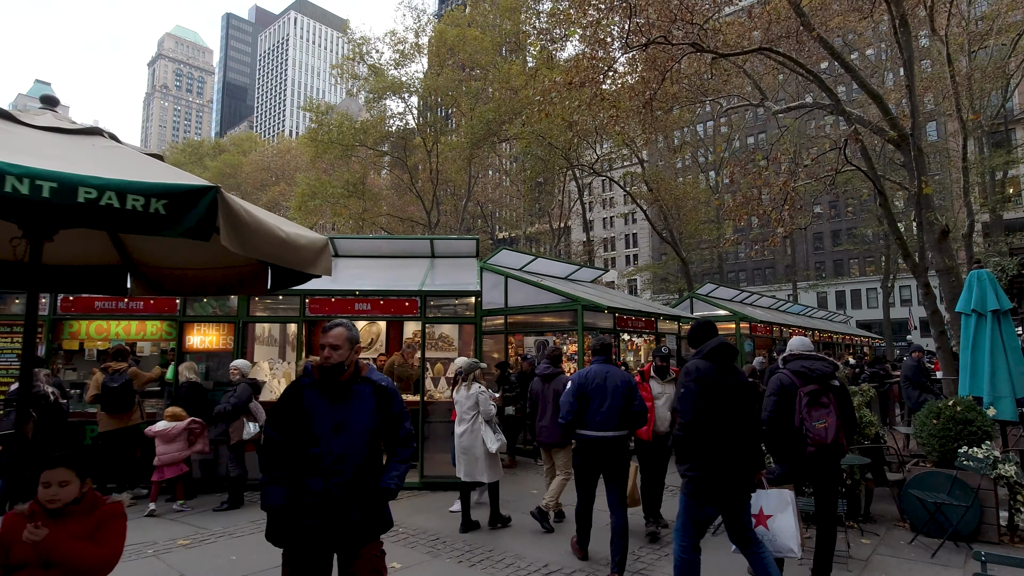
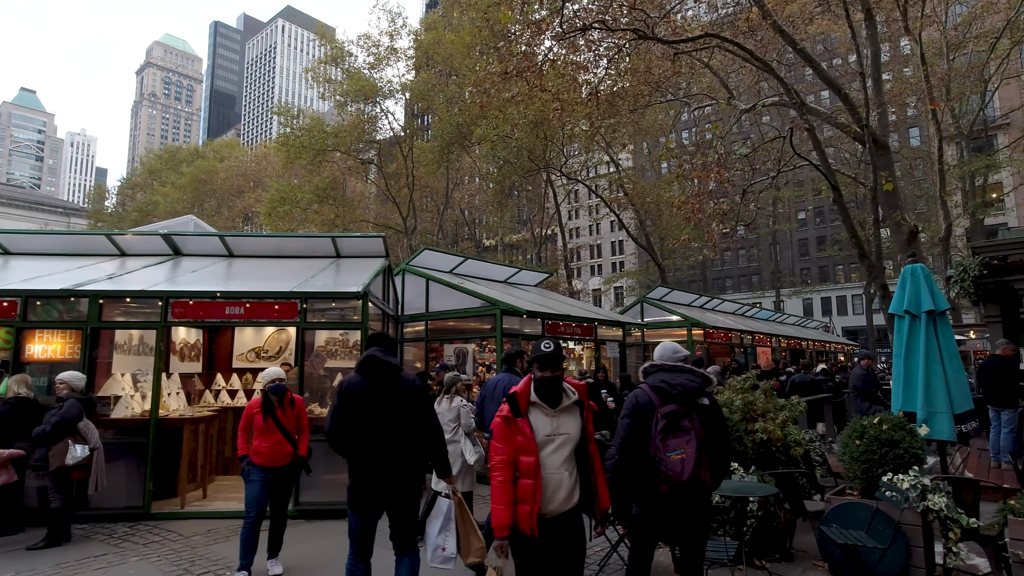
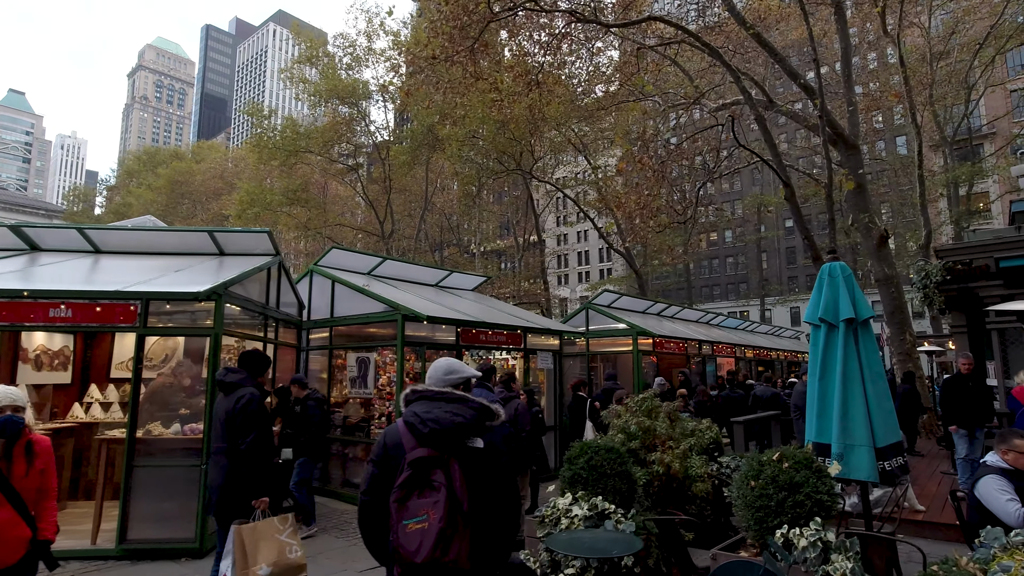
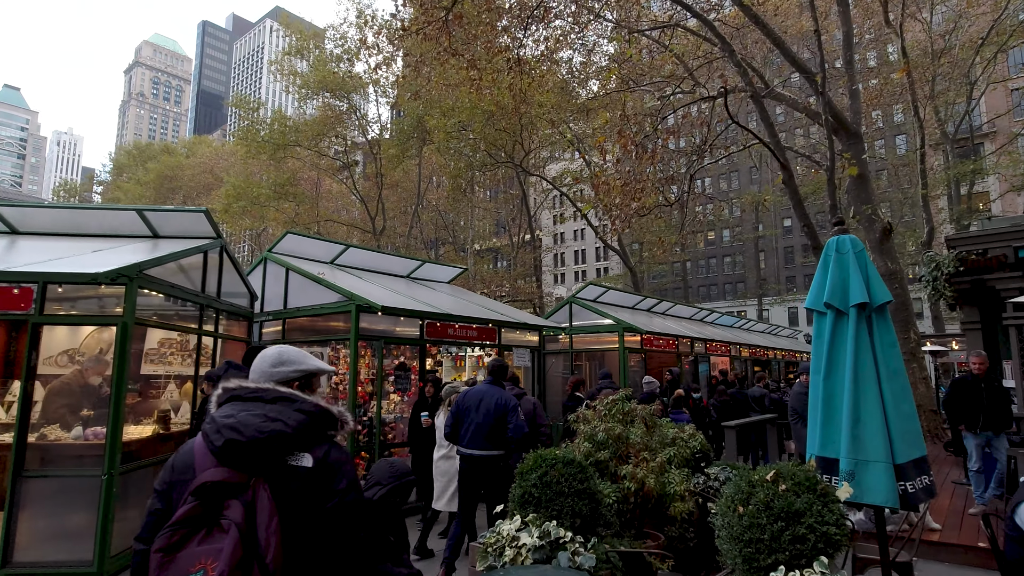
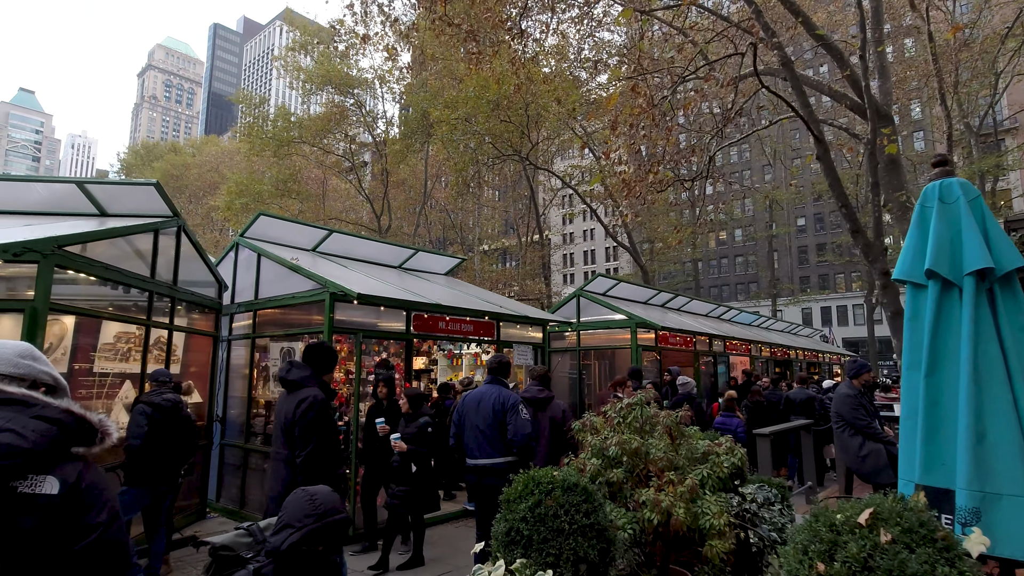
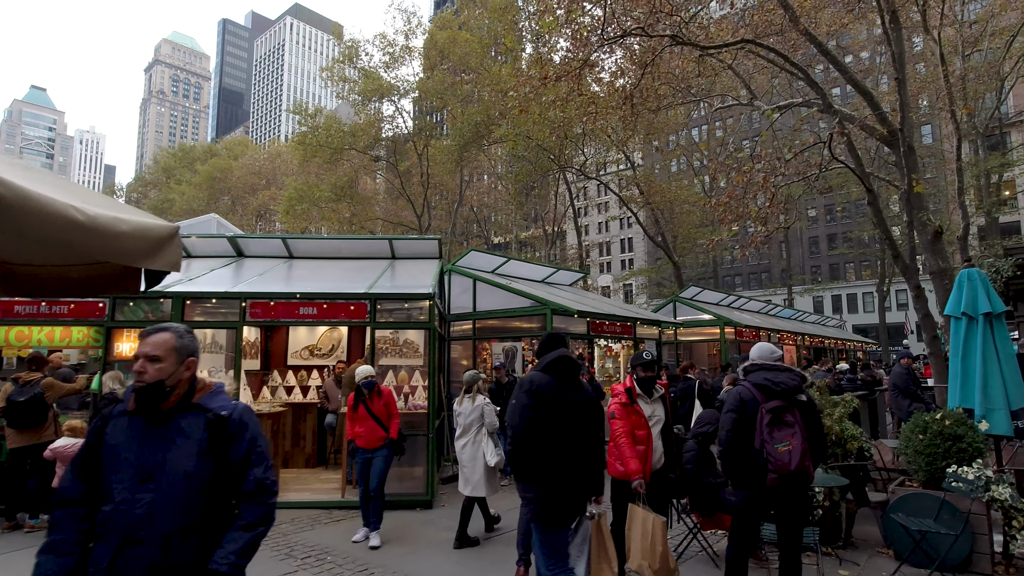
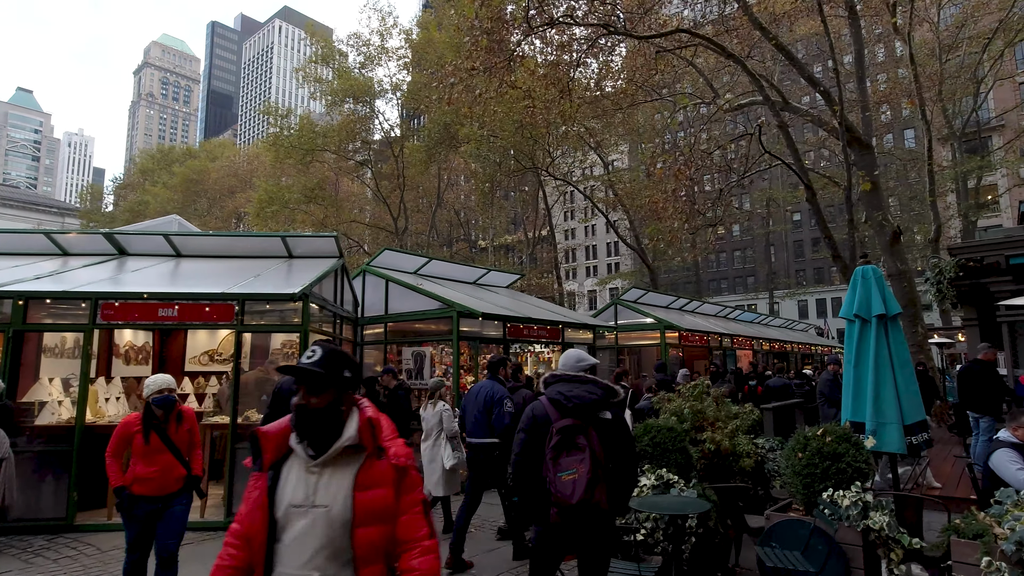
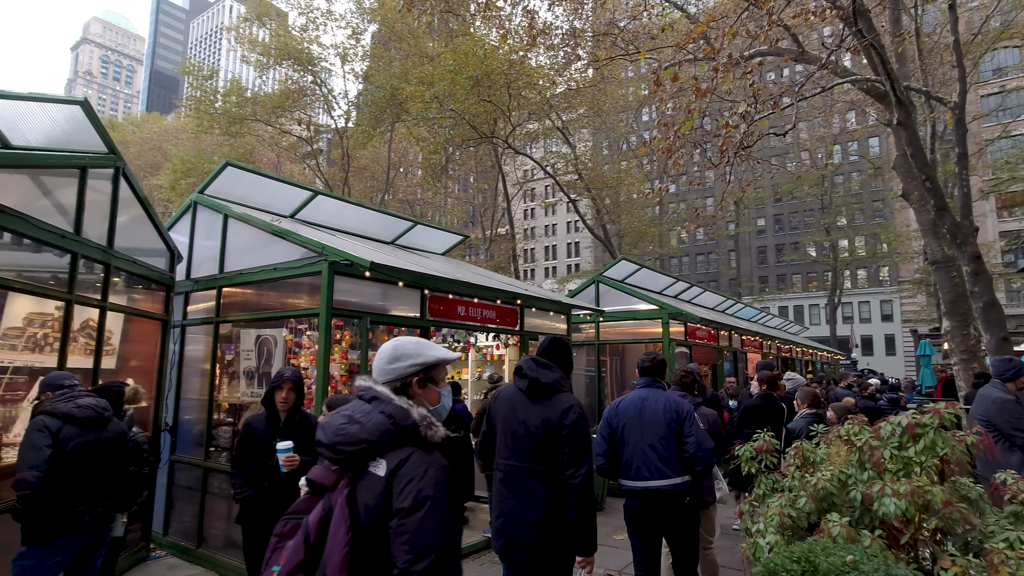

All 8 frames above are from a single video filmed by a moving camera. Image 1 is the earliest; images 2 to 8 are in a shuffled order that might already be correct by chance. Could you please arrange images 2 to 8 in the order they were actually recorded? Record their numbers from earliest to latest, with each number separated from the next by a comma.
6, 2, 7, 3, 4, 5, 8
